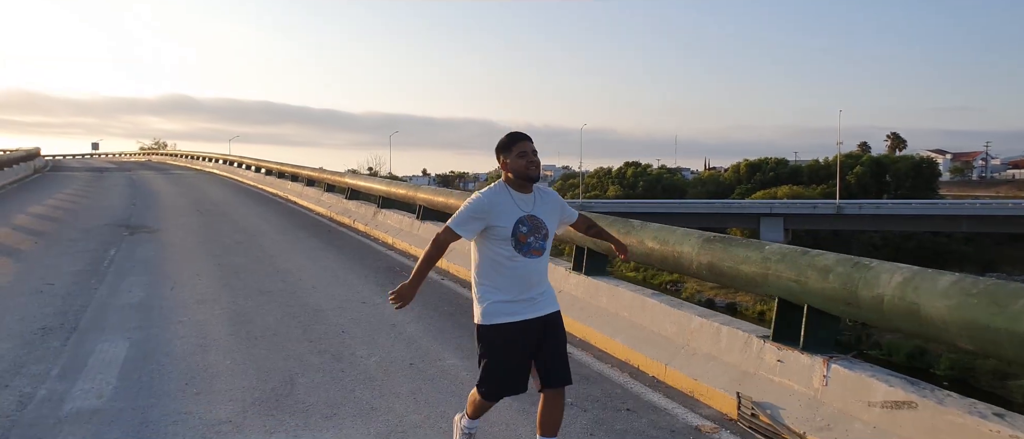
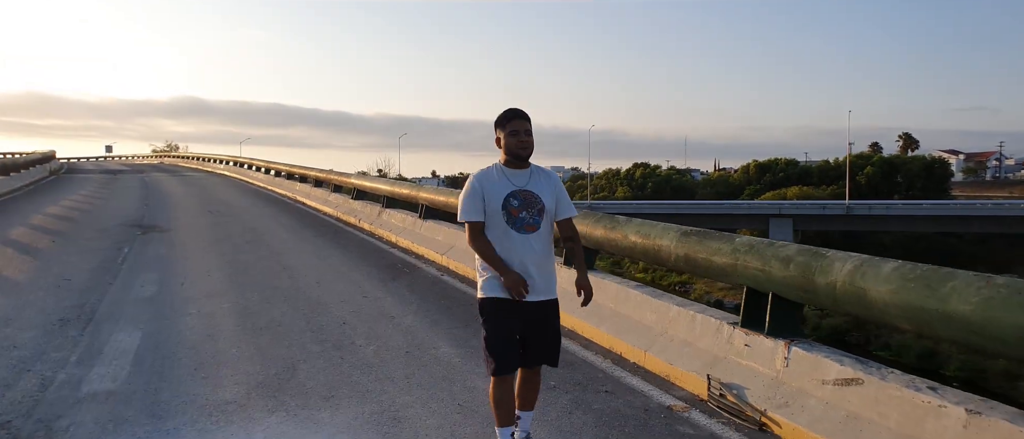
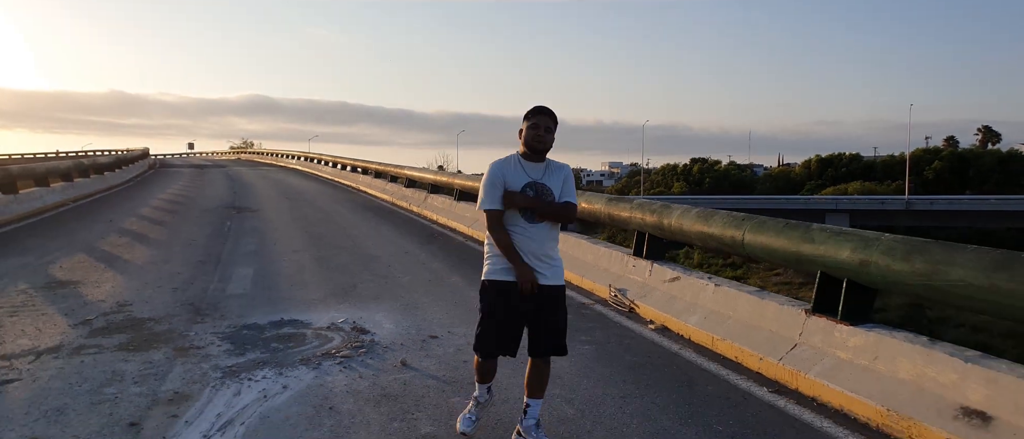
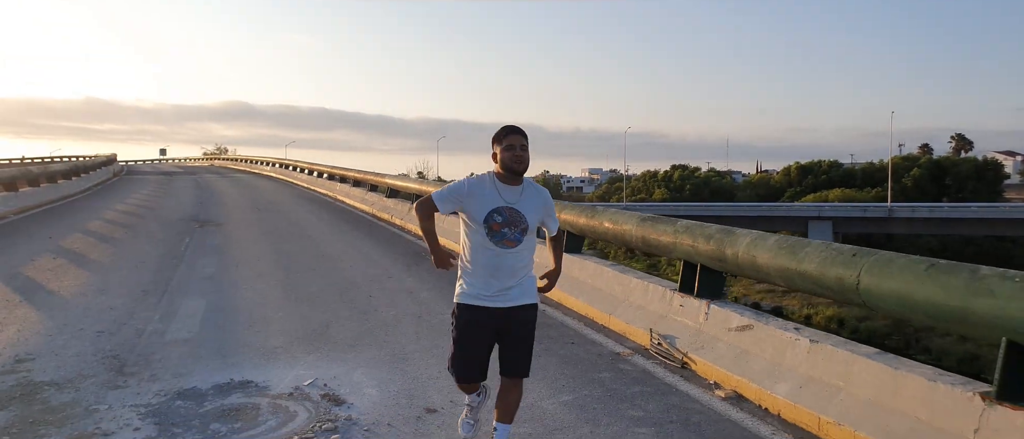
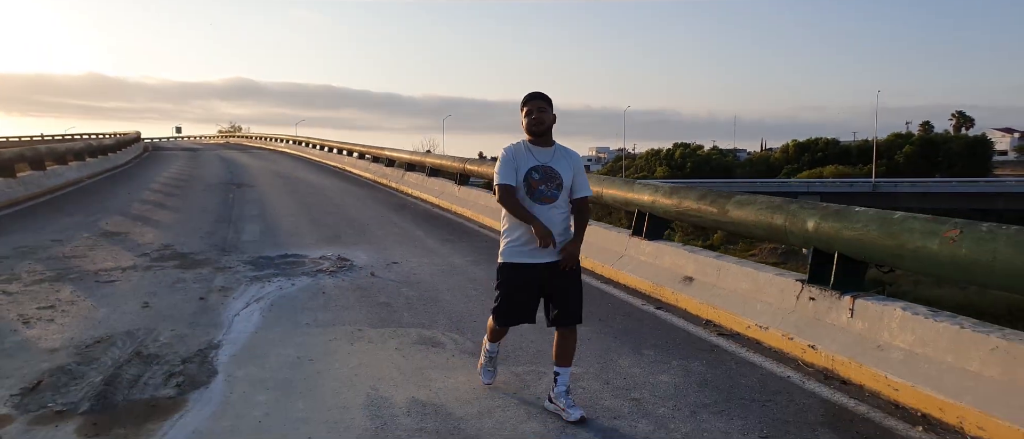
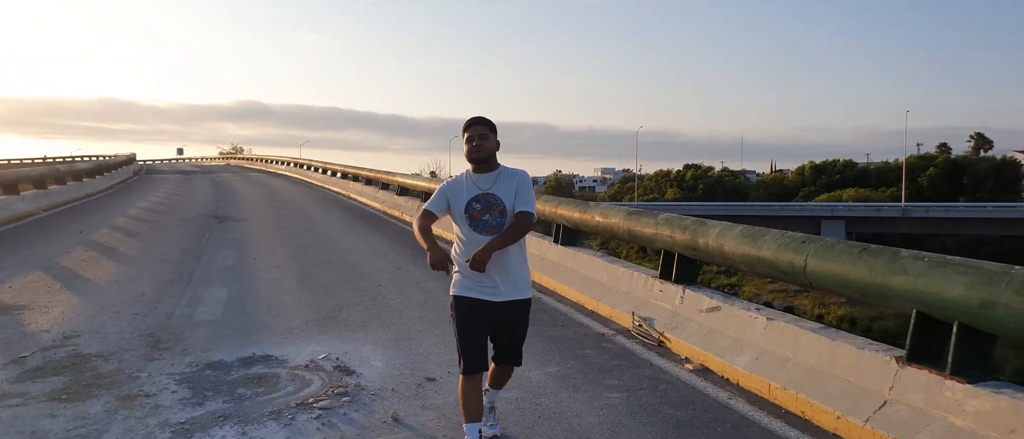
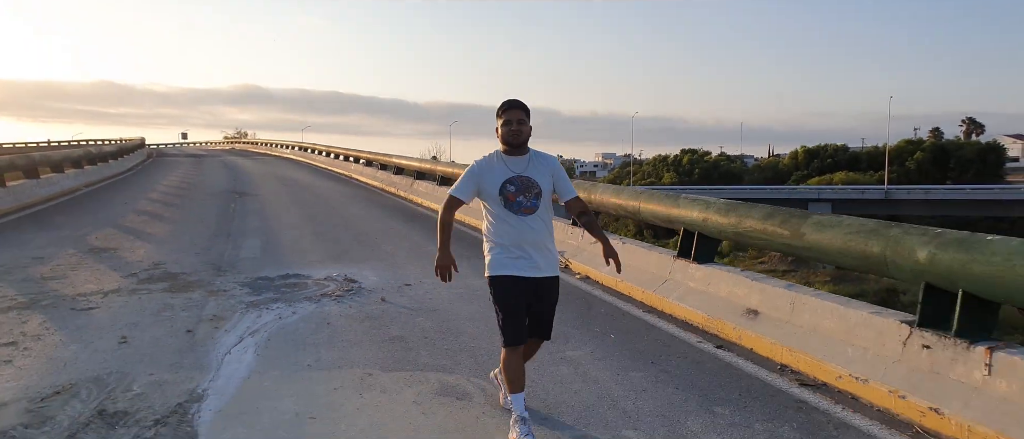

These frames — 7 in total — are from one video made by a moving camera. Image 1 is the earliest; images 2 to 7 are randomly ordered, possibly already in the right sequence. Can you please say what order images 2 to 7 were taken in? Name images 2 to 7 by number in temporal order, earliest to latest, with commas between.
2, 4, 6, 3, 7, 5
